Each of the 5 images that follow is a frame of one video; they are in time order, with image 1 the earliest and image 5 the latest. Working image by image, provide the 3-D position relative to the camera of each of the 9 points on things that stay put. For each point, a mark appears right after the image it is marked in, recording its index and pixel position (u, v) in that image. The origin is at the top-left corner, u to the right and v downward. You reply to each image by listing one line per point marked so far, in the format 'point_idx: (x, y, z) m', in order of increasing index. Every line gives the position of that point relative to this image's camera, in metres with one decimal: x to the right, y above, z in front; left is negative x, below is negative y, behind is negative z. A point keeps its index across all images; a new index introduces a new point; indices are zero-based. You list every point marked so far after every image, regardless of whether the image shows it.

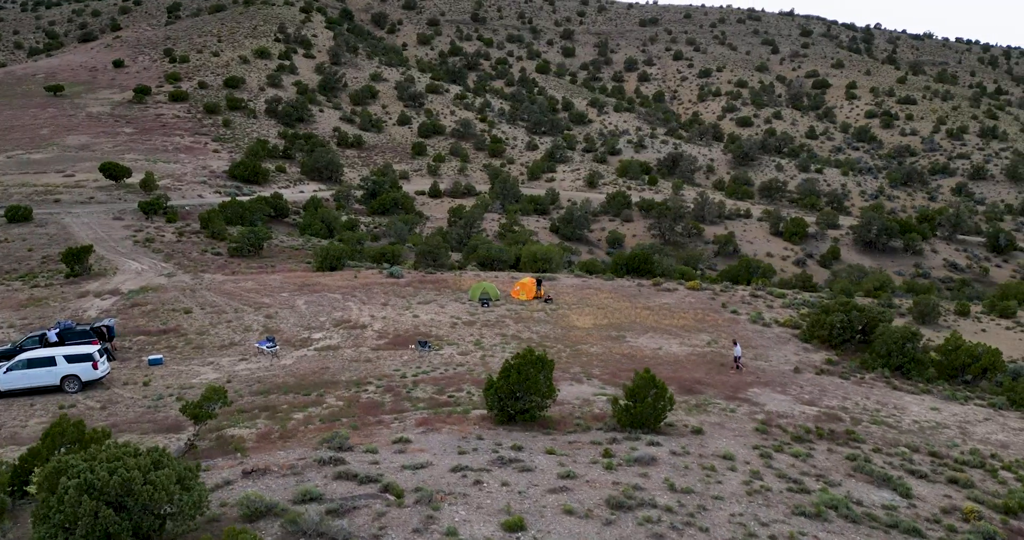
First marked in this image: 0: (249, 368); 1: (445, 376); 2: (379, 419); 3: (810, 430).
0: (-6.3, -2.4, +19.0) m
1: (-1.5, -2.5, +18.2) m
2: (-2.5, -2.8, +14.8) m
3: (+5.7, -3.0, +14.8) m
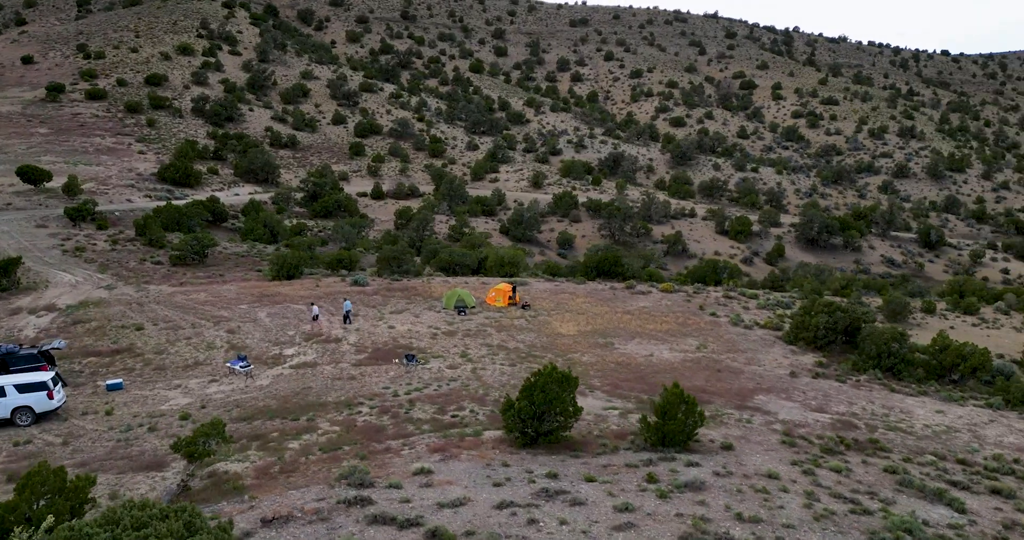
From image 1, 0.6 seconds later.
0: (-6.4, -2.7, +17.4) m
1: (-1.5, -2.7, +17.0) m
2: (-2.2, -3.1, +13.6) m
3: (+6.0, -3.1, +14.4) m
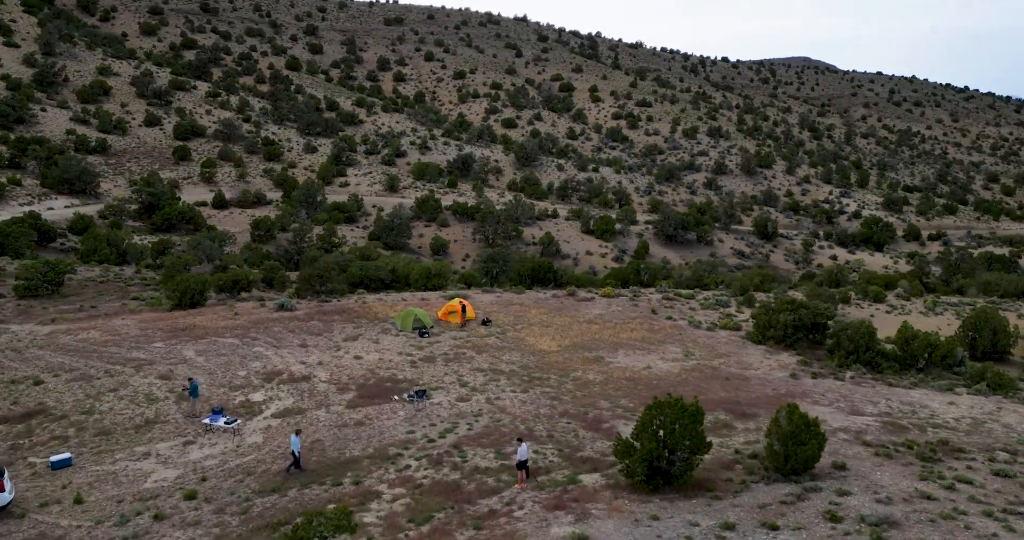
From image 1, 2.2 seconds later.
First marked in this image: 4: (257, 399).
0: (-5.4, -3.4, +14.2) m
1: (-0.6, -3.1, +15.0) m
2: (-0.3, -3.5, +11.5) m
3: (+7.3, -3.2, +14.2) m
4: (-5.6, -2.8, +17.1) m
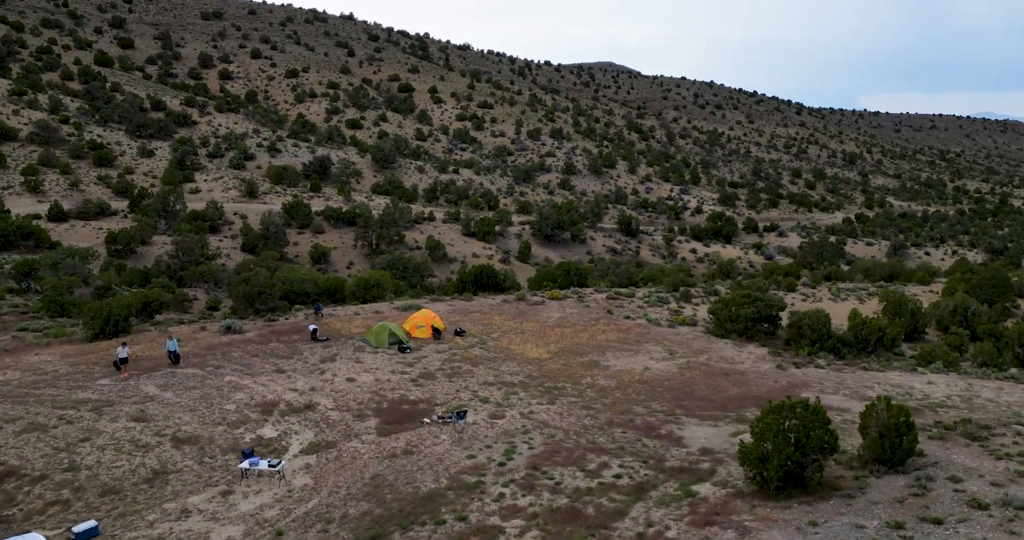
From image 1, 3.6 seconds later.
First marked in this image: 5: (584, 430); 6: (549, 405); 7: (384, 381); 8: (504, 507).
0: (-3.9, -3.7, +12.4) m
1: (+0.6, -3.3, +14.3) m
2: (+1.7, -3.6, +10.9) m
3: (+8.5, -3.0, +15.3) m
4: (-4.7, -3.2, +15.3) m
5: (+1.4, -3.2, +15.4) m
6: (+0.8, -2.9, +17.0) m
7: (-3.1, -2.6, +18.5) m
8: (-0.2, -3.6, +12.0) m
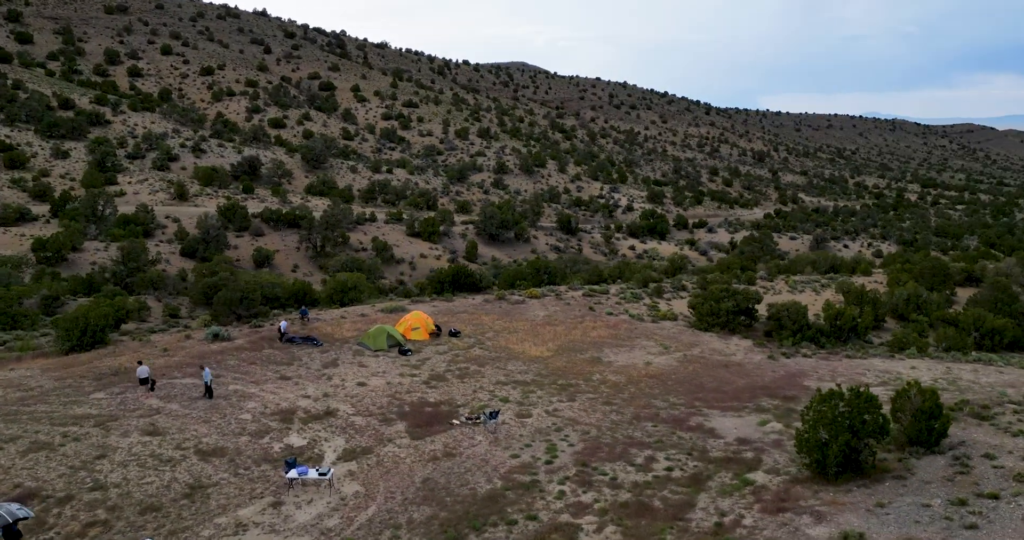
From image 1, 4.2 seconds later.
0: (-2.9, -3.8, +12.0) m
1: (+1.4, -3.3, +14.4) m
2: (+2.8, -3.6, +11.2) m
3: (+9.1, -2.8, +16.3) m
4: (-4.0, -3.3, +14.8) m
5: (+2.0, -3.1, +15.6) m
6: (+1.3, -2.9, +17.1) m
7: (-2.7, -2.6, +18.2) m
8: (+0.8, -3.6, +12.0) m
